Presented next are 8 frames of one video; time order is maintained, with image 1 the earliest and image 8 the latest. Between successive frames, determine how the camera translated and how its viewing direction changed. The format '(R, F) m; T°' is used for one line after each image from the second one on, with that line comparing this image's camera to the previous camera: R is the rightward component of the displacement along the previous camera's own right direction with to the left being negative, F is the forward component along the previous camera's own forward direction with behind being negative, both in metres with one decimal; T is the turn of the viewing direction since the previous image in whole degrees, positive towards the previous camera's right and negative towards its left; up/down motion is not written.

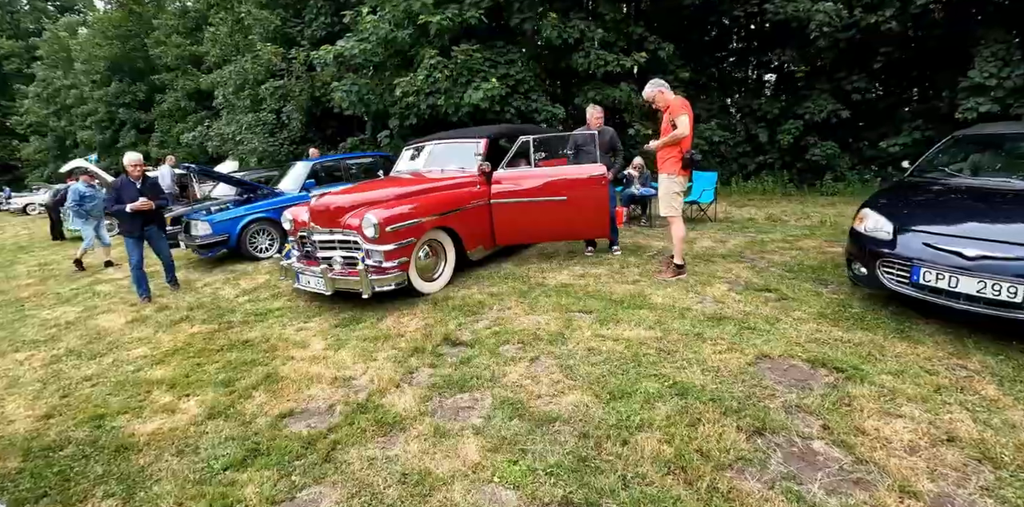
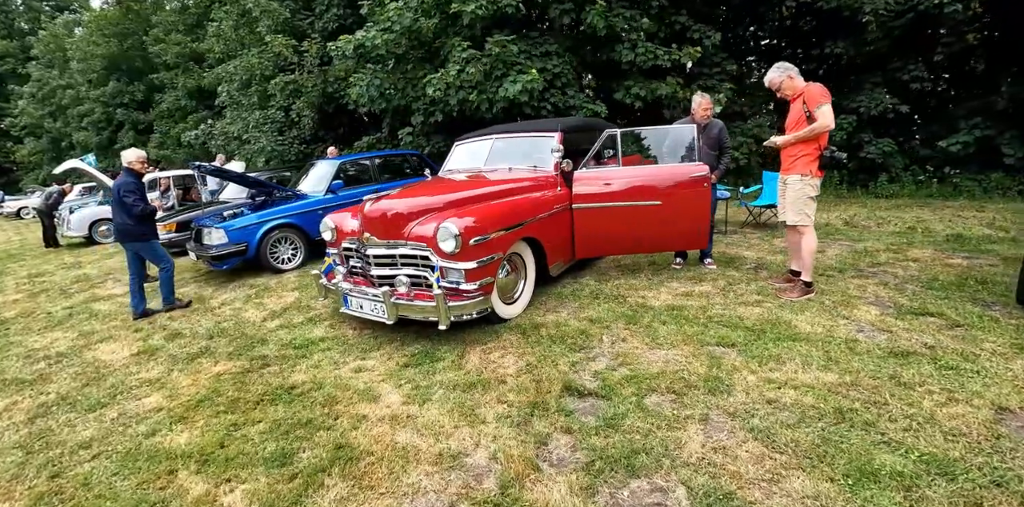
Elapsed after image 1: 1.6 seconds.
(-0.9, +1.0) m; 0°
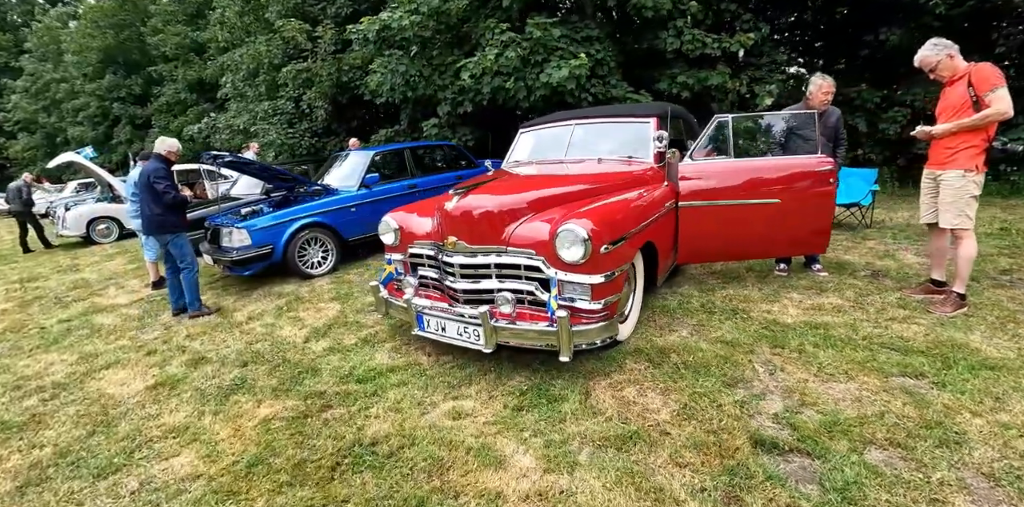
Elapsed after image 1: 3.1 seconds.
(-0.8, +0.8) m; 0°
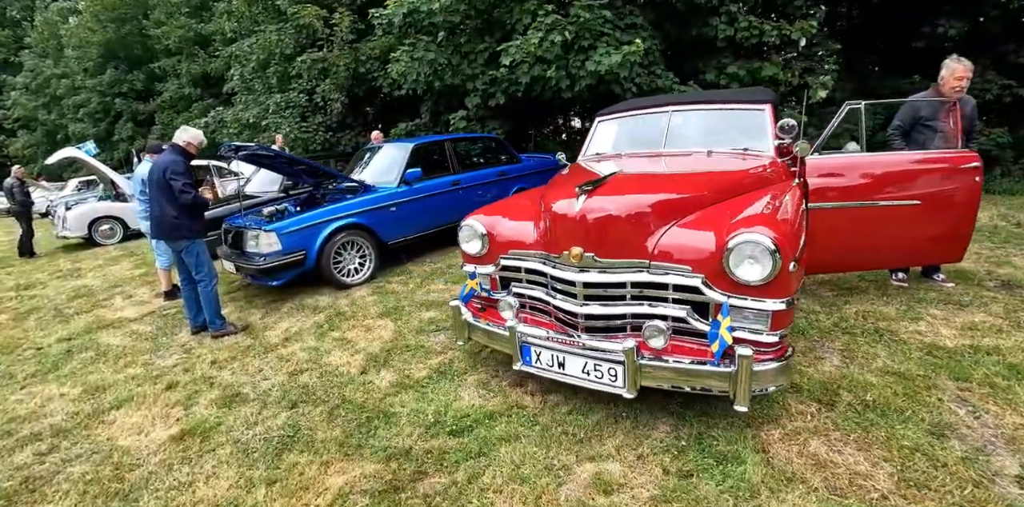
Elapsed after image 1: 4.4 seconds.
(-0.7, +0.7) m; 0°
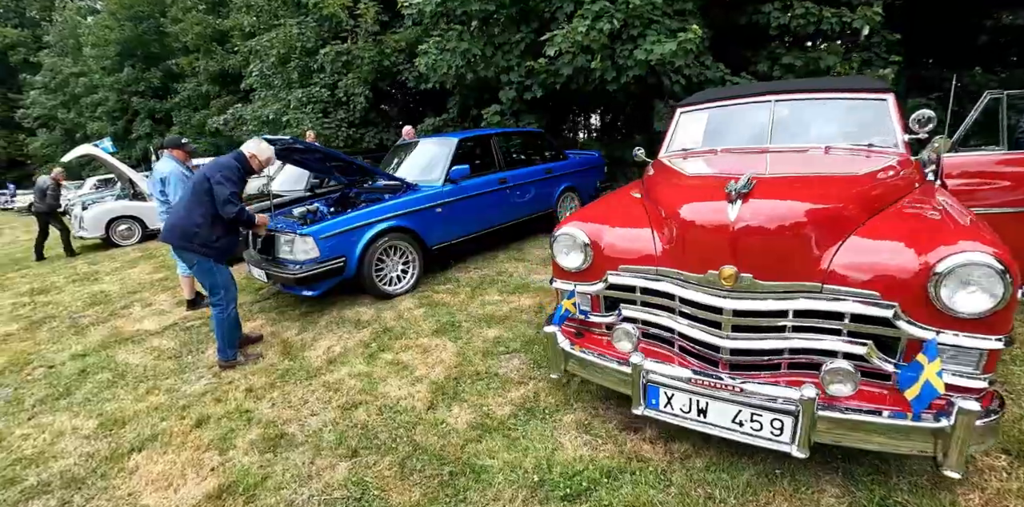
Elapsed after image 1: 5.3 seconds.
(-0.5, +0.5) m; -1°
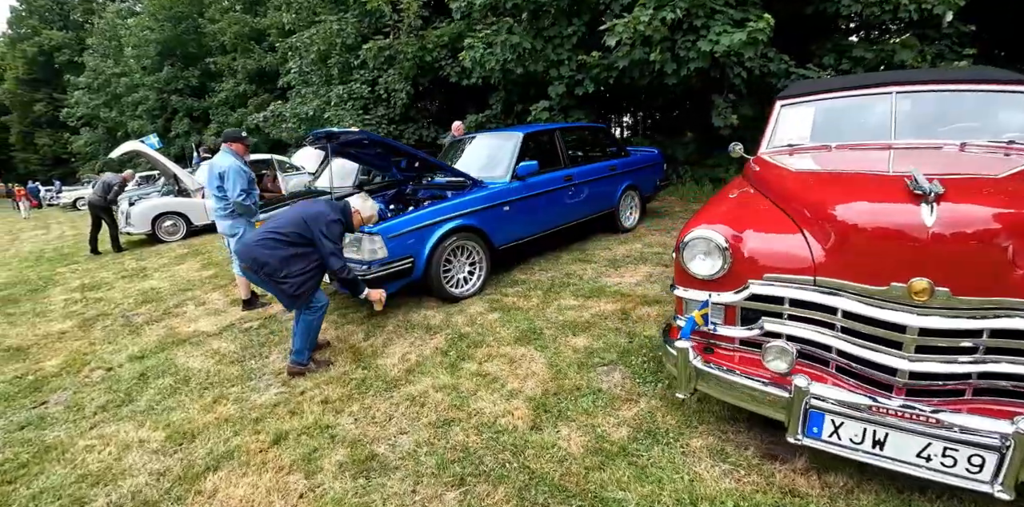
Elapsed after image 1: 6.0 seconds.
(-0.5, +0.3) m; -2°
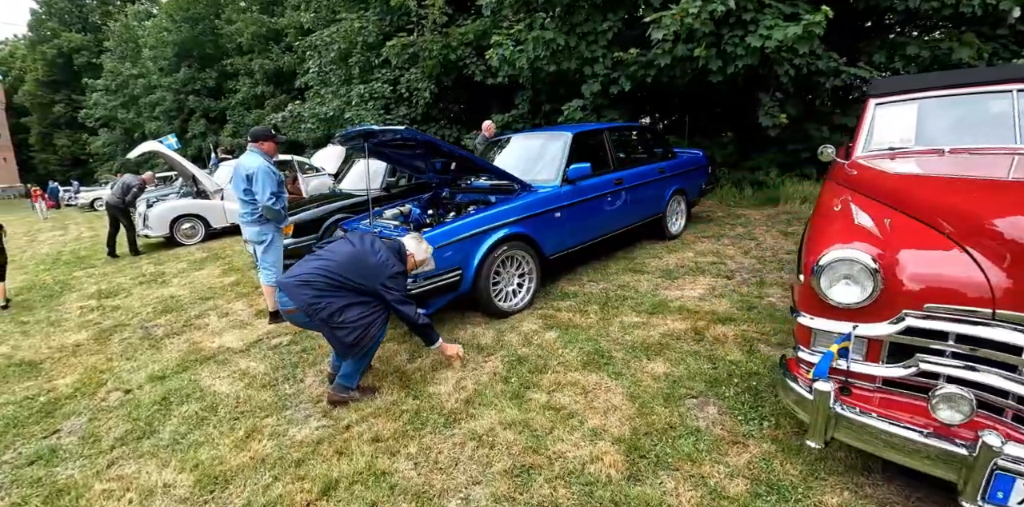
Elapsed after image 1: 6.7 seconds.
(-0.3, +0.4) m; -1°
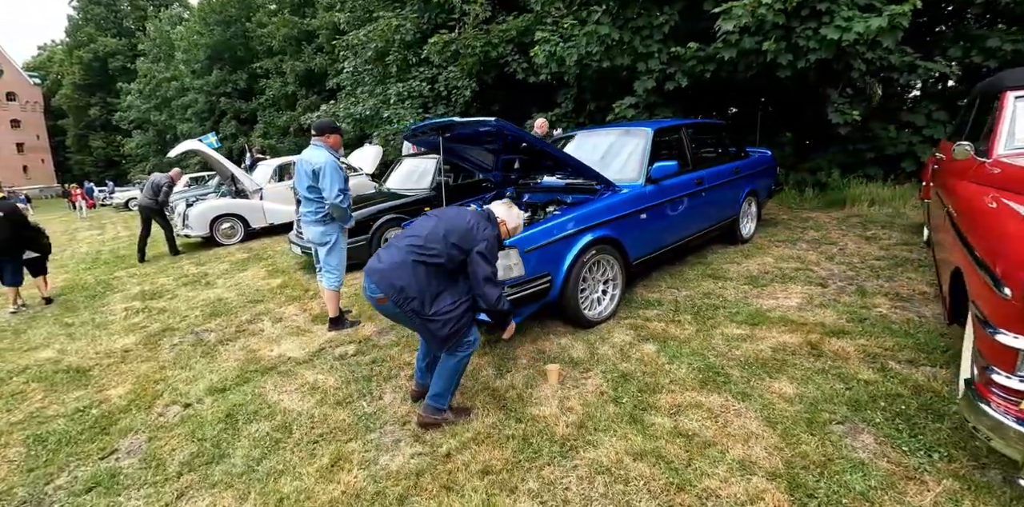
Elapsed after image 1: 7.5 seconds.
(-0.5, +0.3) m; -2°
